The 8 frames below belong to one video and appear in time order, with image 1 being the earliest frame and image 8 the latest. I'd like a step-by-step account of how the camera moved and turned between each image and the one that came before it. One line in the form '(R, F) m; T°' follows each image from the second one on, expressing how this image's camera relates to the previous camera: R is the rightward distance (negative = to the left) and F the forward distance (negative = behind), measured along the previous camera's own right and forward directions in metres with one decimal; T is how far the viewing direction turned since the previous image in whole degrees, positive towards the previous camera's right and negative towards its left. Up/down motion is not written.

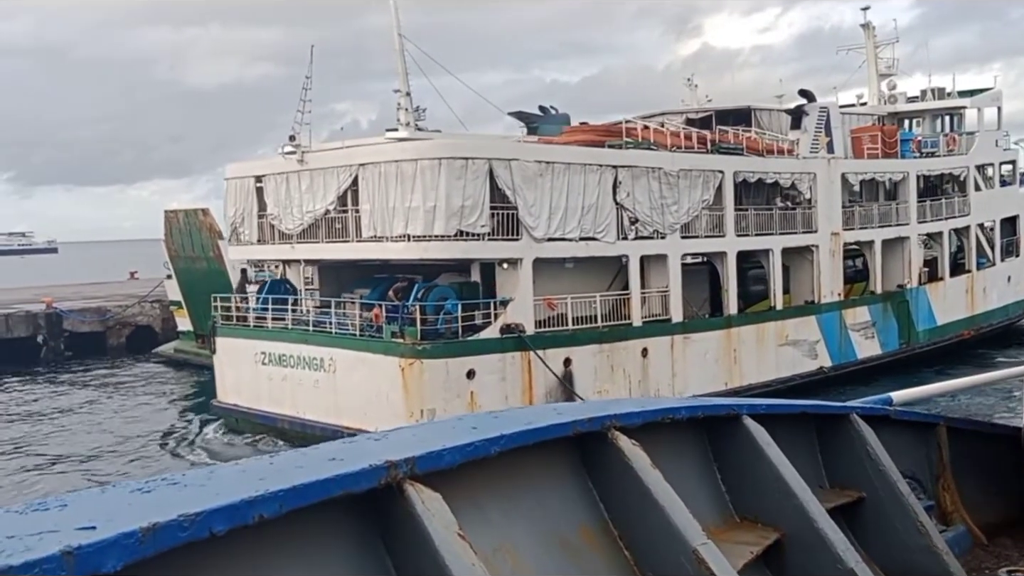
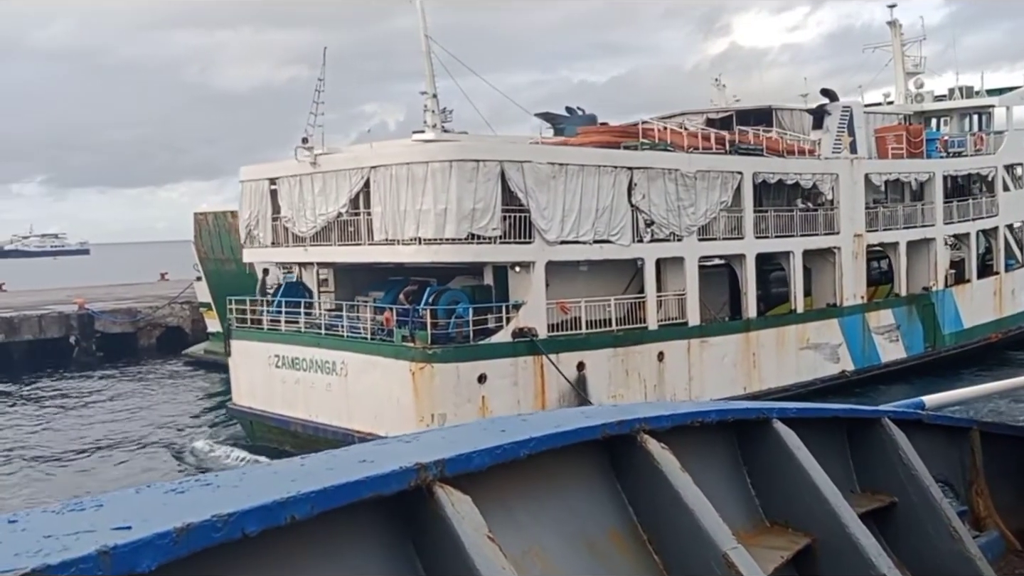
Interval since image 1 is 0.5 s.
(+0.2, +0.1) m; -2°
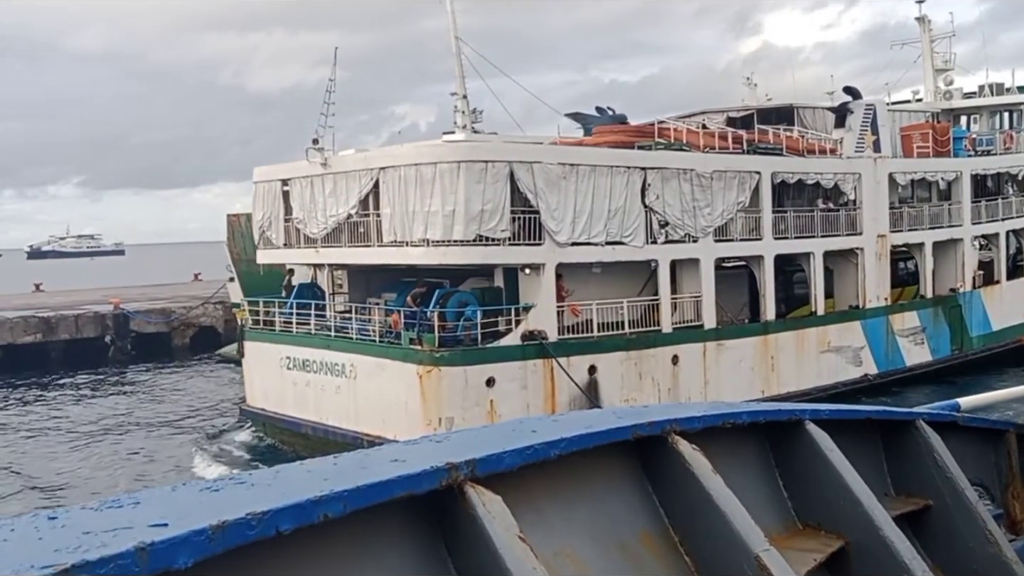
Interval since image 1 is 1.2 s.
(+0.3, +0.2) m; -2°
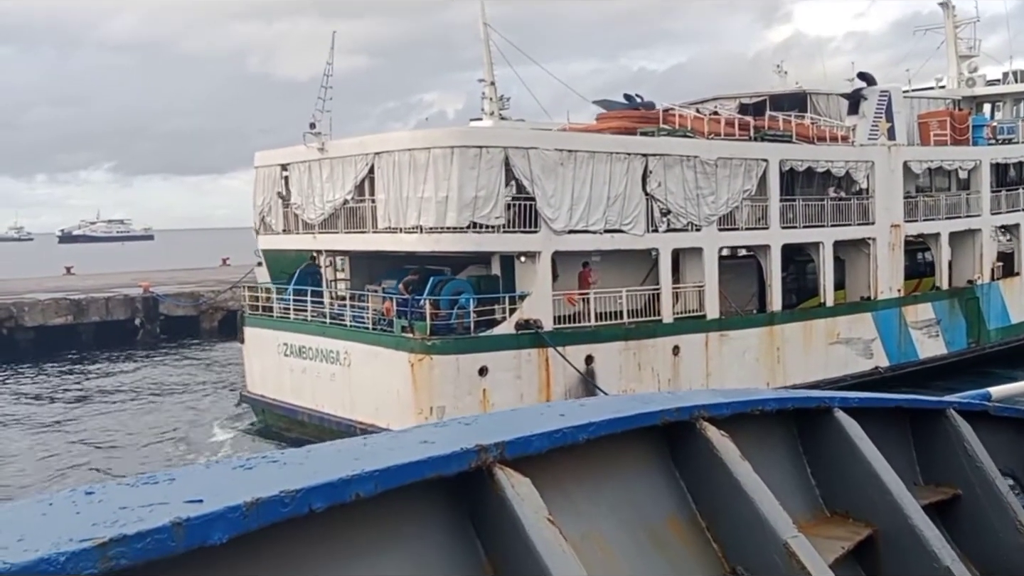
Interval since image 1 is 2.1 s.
(+0.4, +0.2) m; -2°
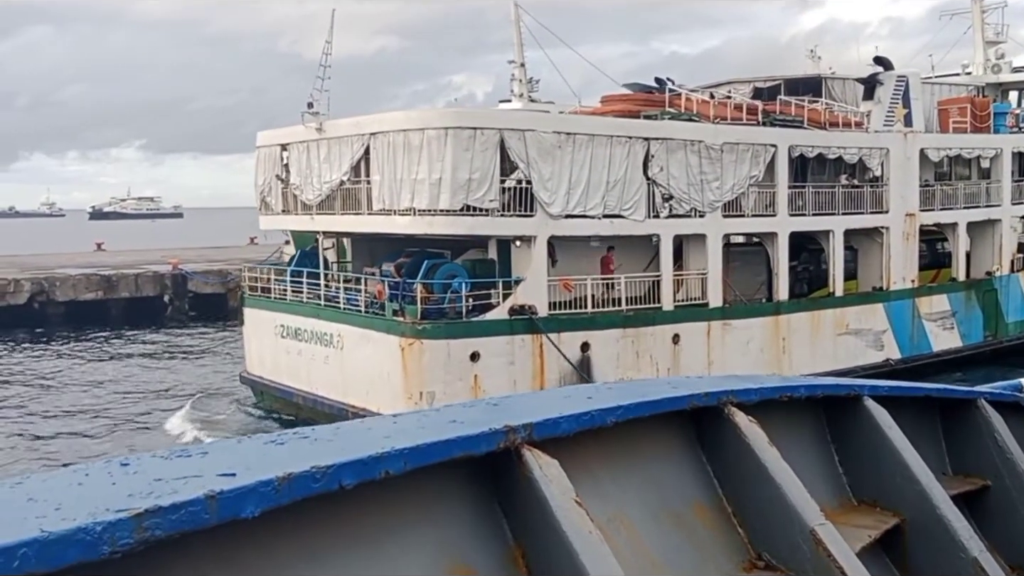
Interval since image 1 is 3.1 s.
(+0.4, +0.2) m; -2°
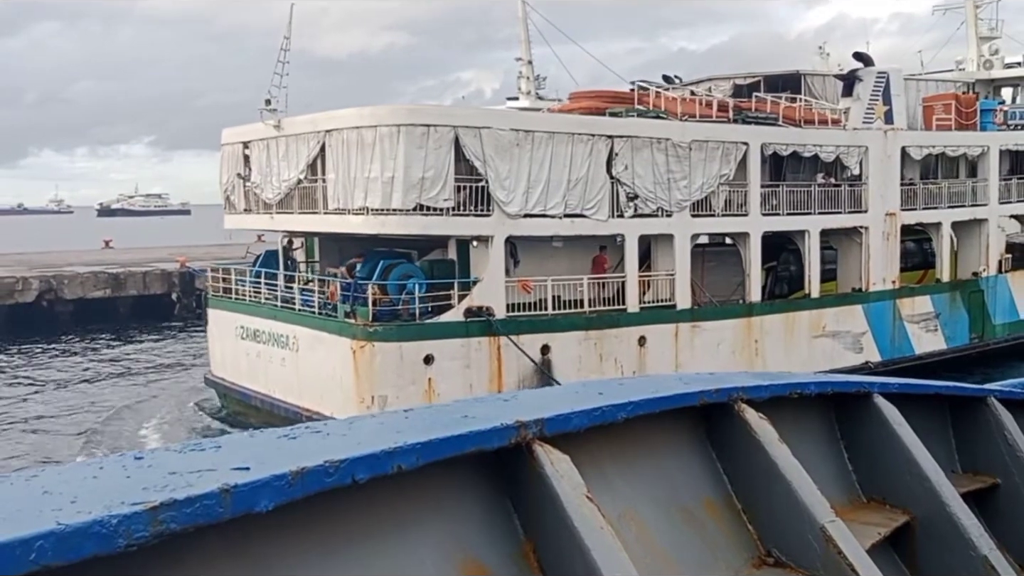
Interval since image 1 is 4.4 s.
(+0.6, +0.3) m; -1°
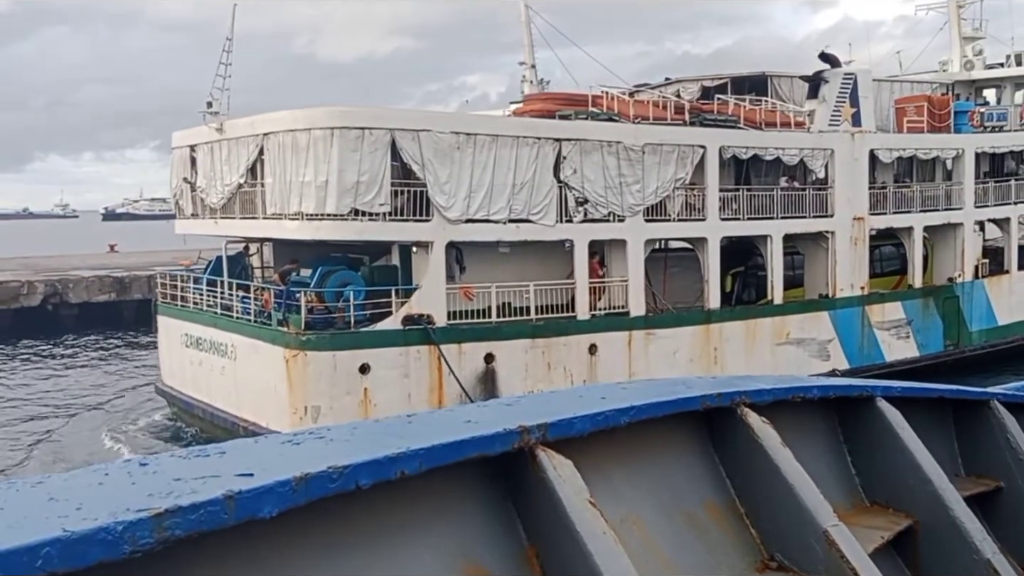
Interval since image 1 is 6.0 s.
(+0.8, +0.3) m; 0°
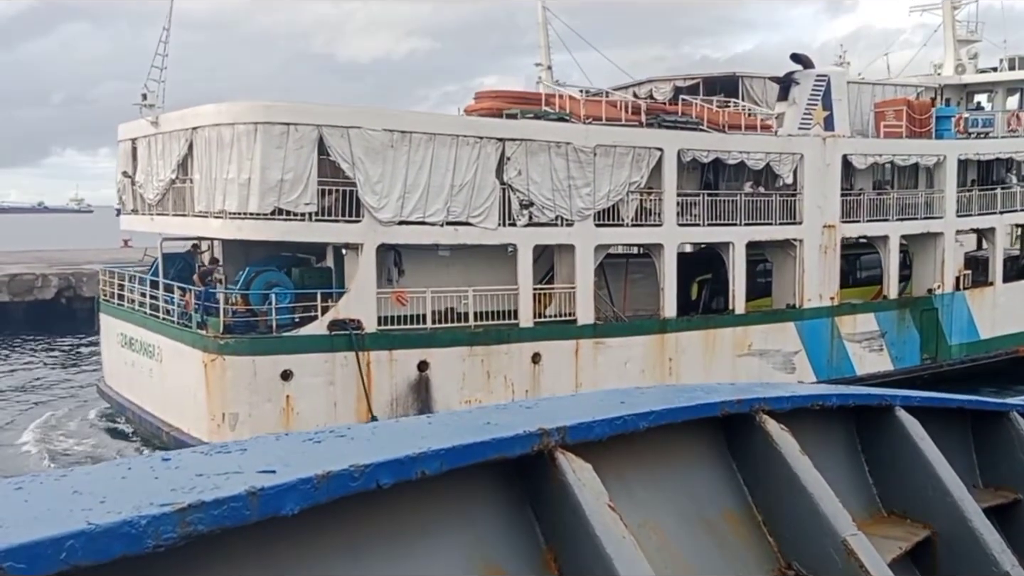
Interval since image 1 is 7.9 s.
(+0.9, +0.5) m; -1°
